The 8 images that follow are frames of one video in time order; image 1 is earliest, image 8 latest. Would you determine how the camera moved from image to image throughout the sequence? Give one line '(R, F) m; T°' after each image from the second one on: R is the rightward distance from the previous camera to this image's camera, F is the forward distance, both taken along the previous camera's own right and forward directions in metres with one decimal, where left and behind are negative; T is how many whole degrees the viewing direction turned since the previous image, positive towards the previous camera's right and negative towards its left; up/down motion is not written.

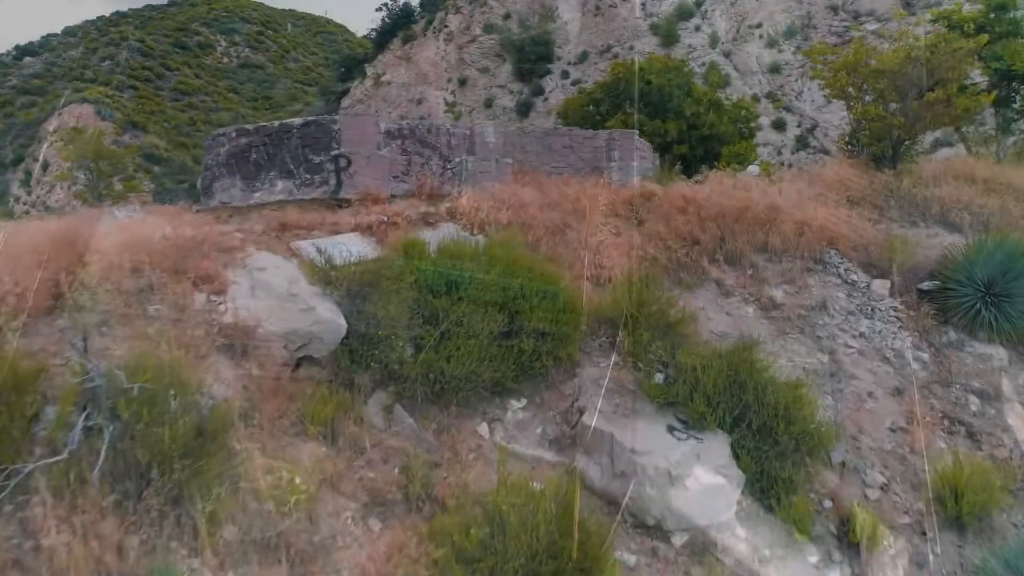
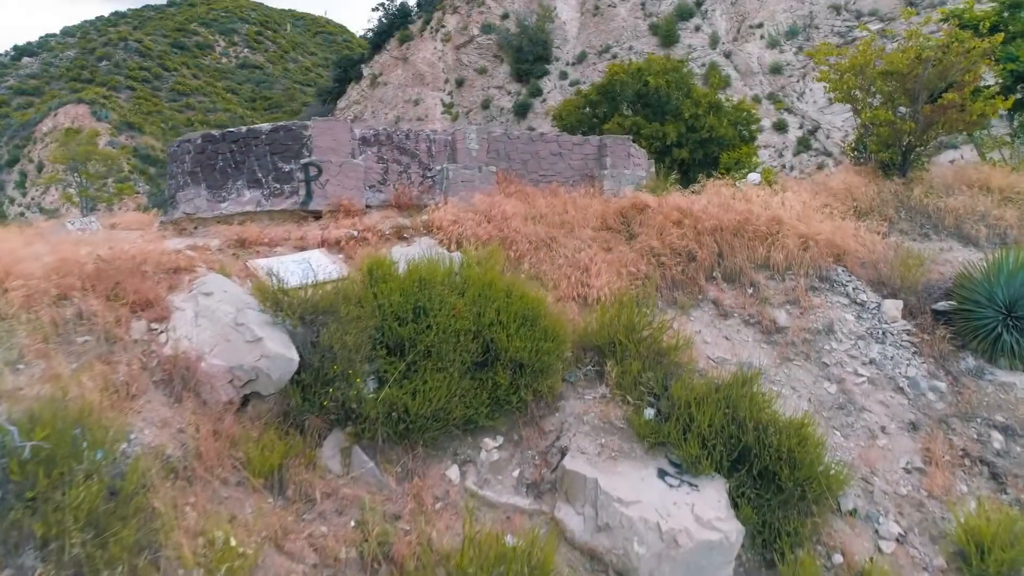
(+0.2, +0.6) m; 0°
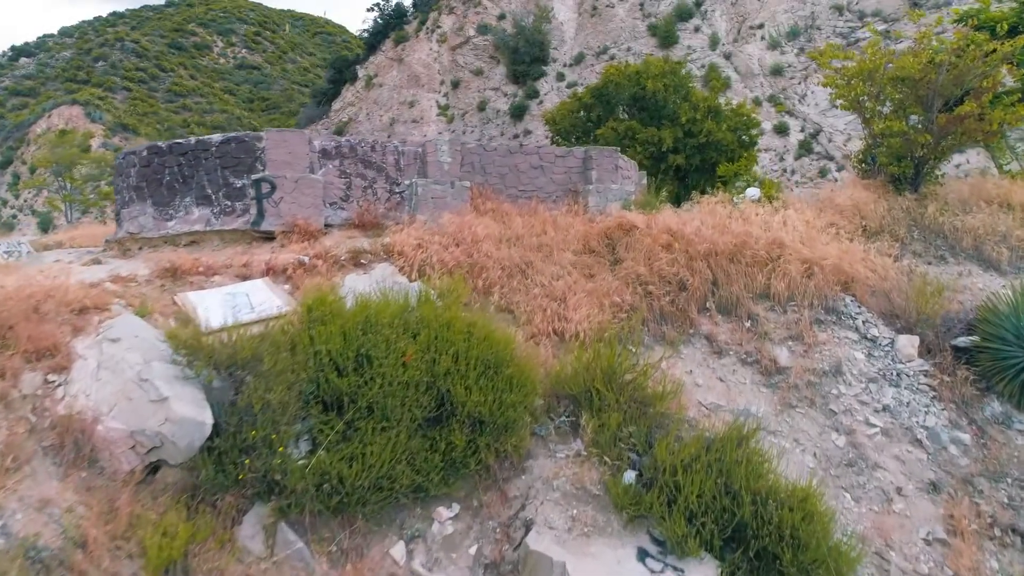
(+0.3, +0.8) m; 0°
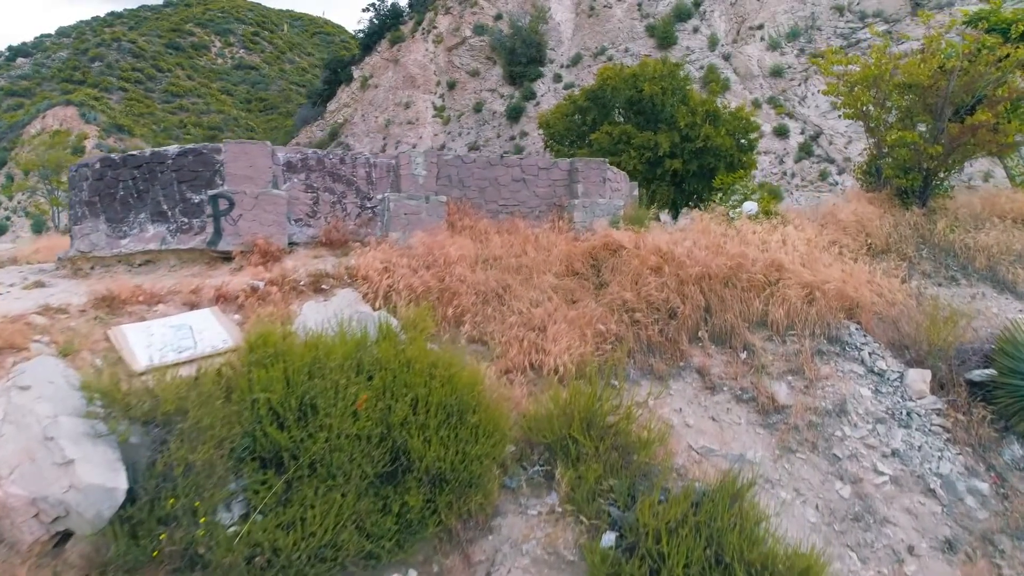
(+0.2, +0.6) m; 0°
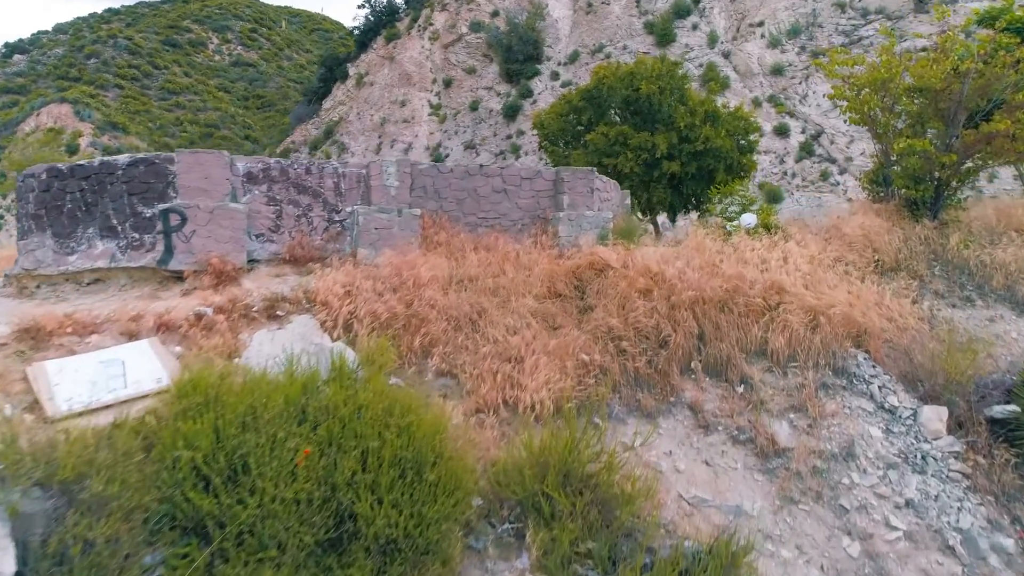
(+0.2, +0.6) m; 0°
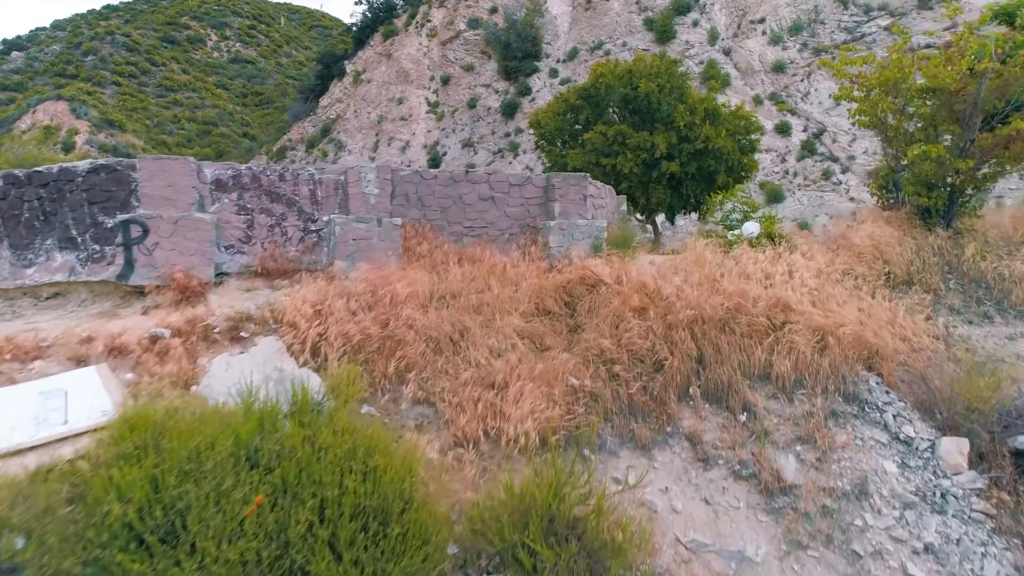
(+0.1, +0.4) m; 0°
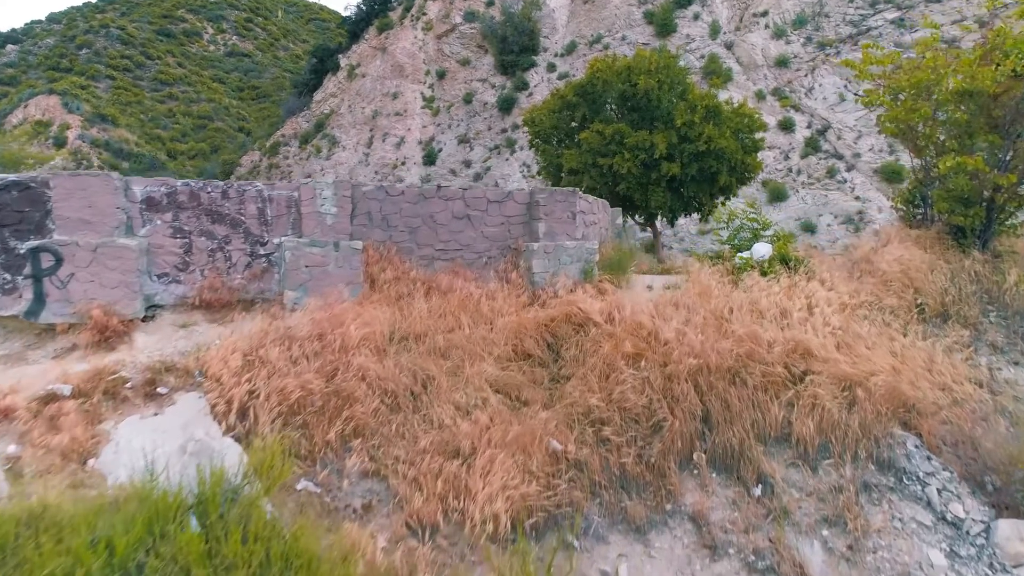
(+0.2, +0.8) m; 0°
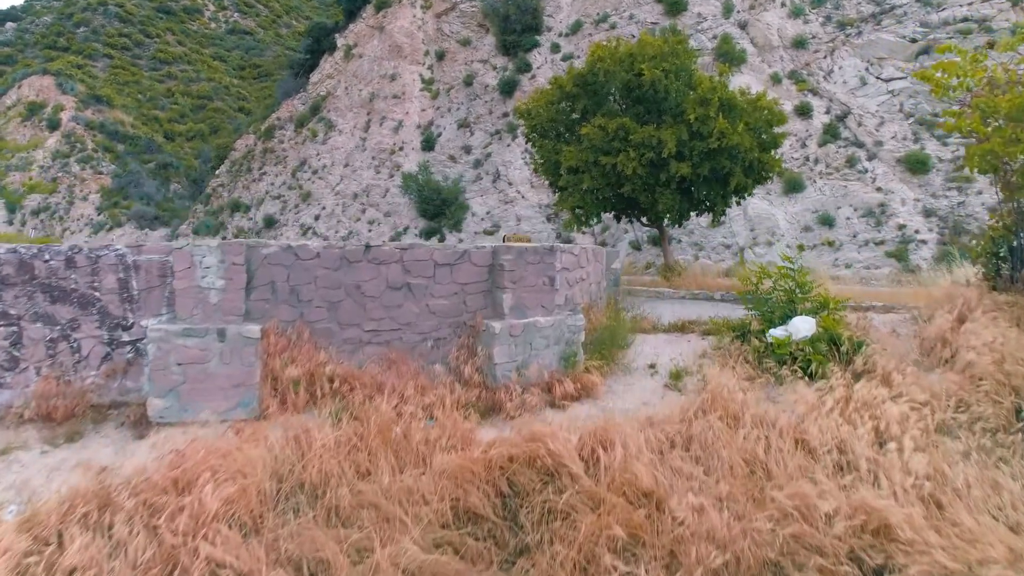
(+0.3, +1.6) m; -1°
